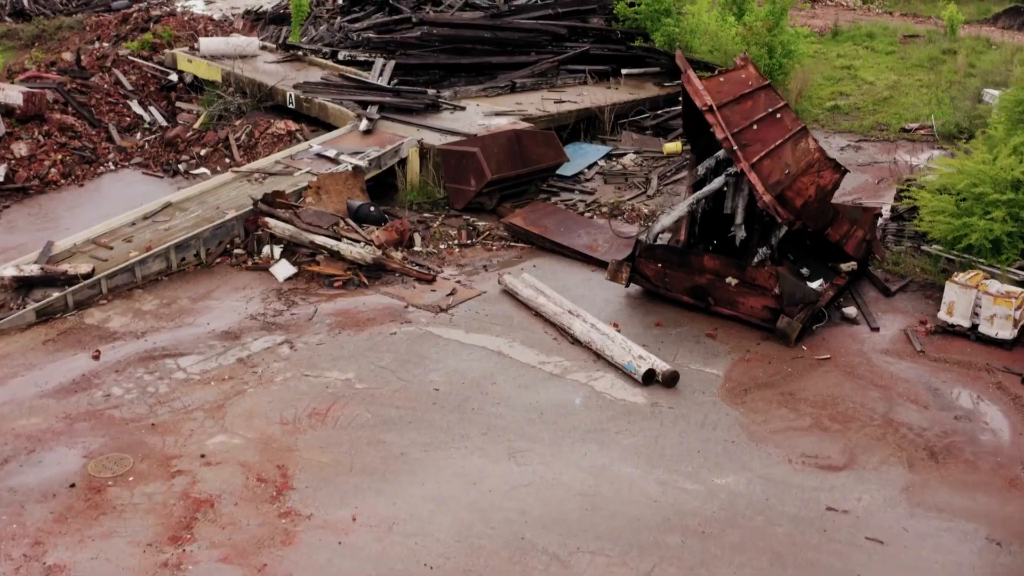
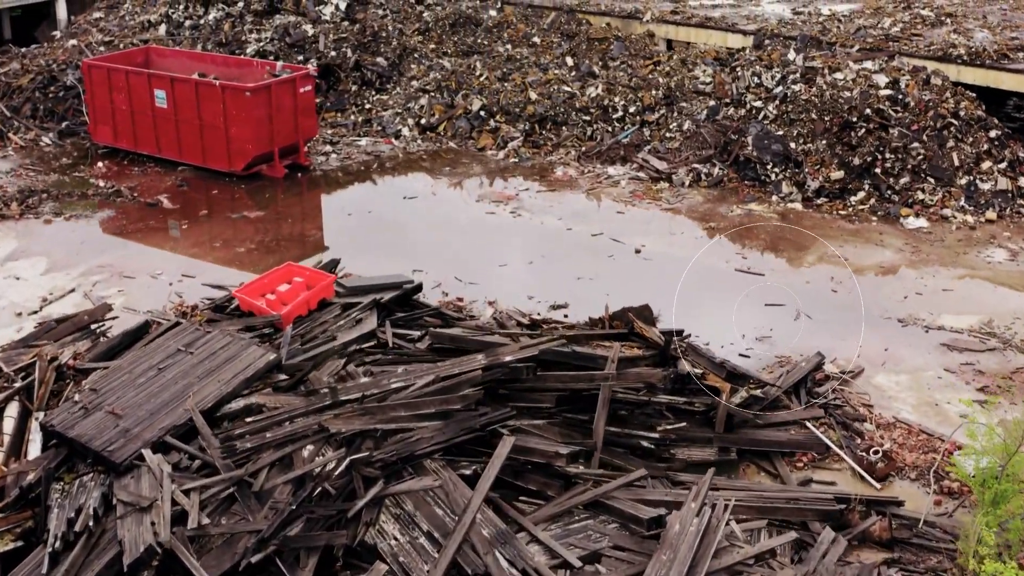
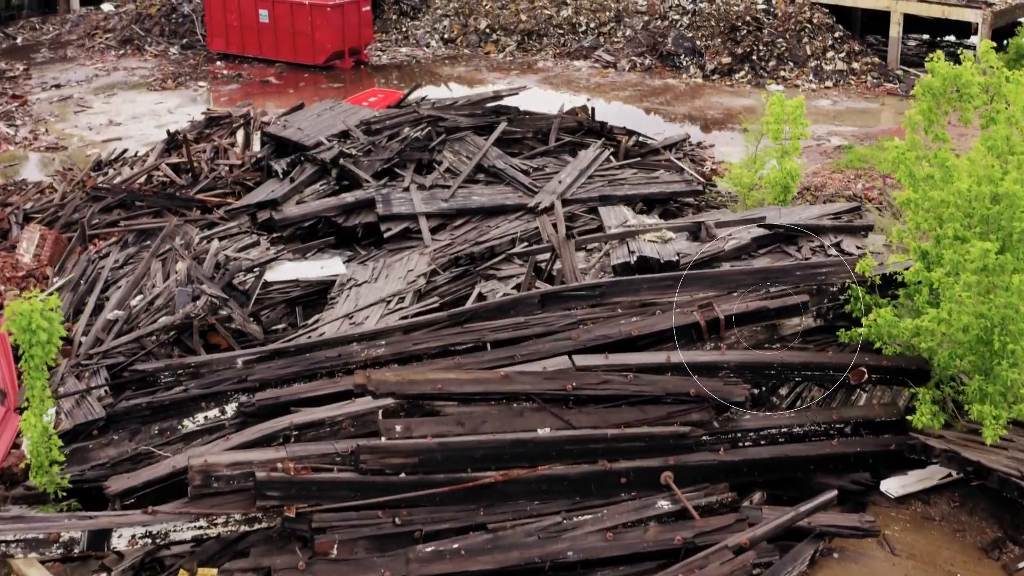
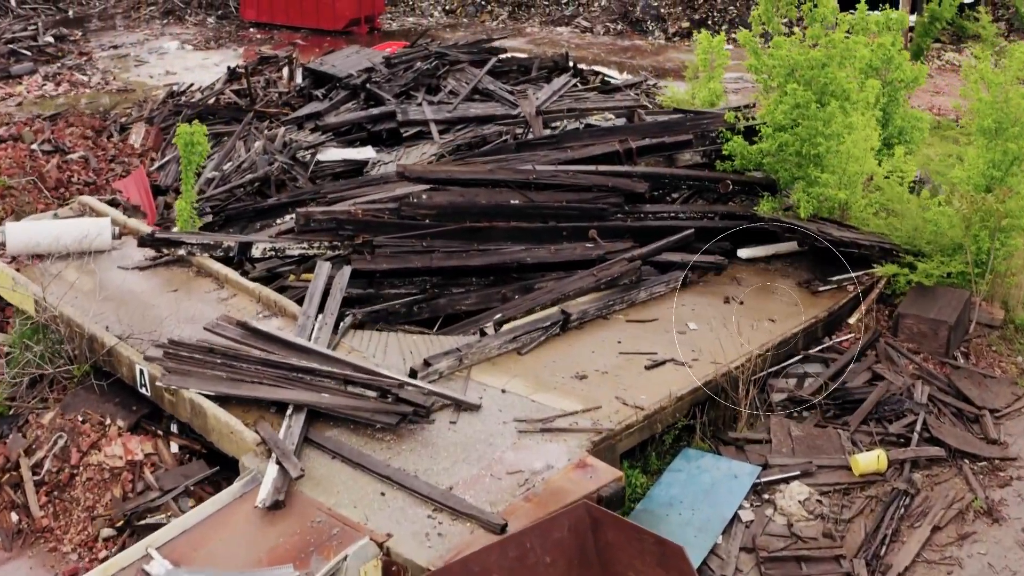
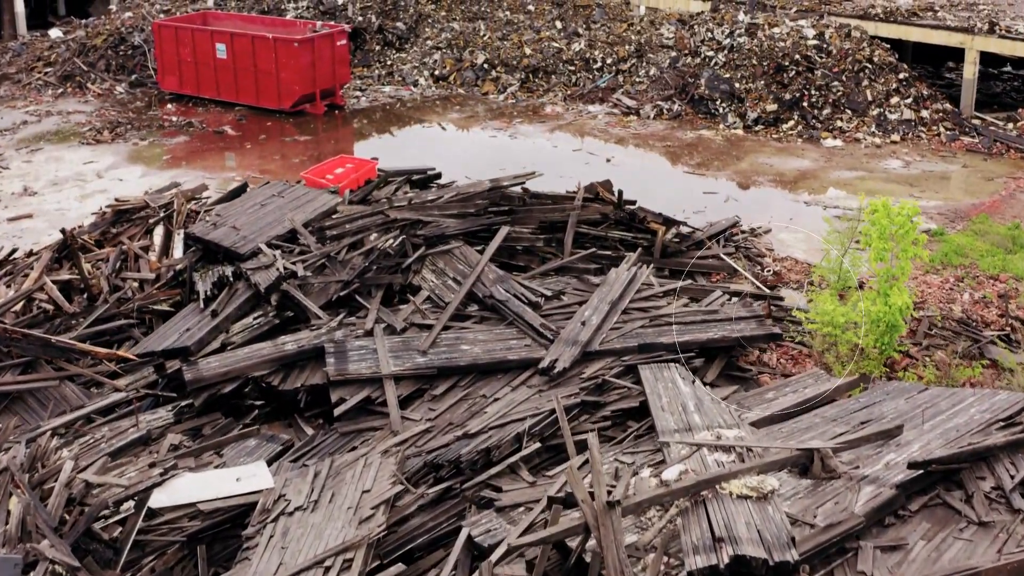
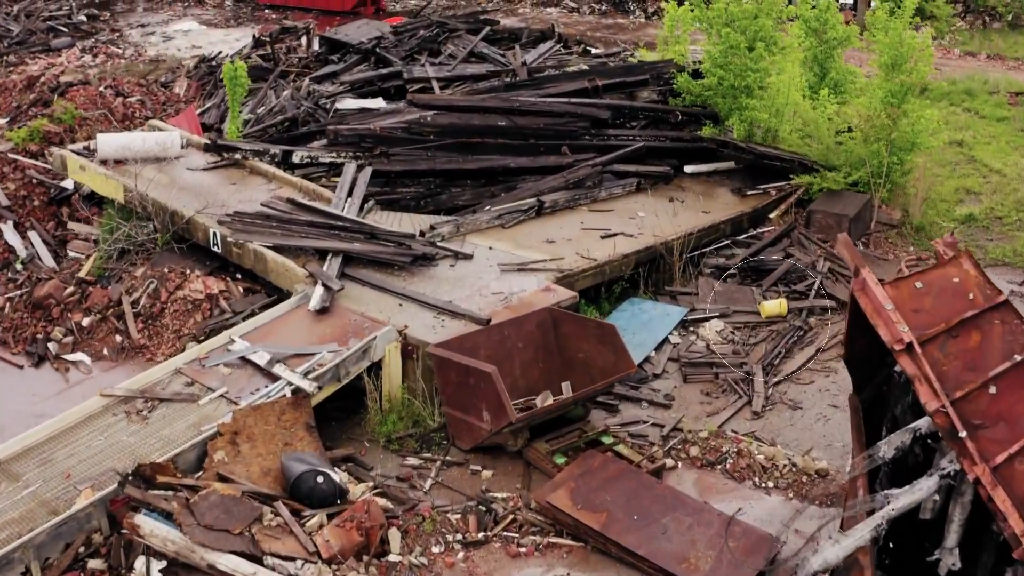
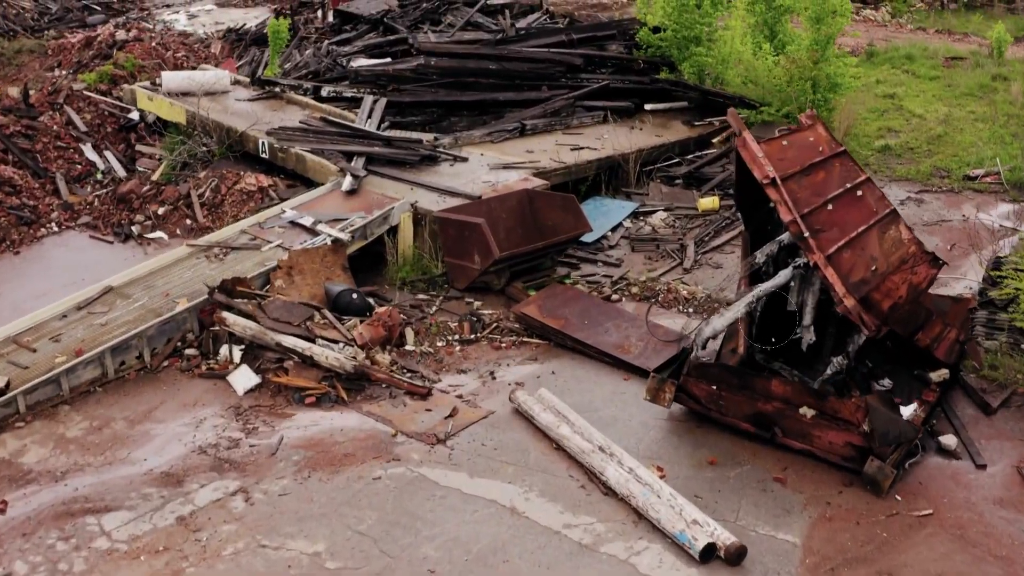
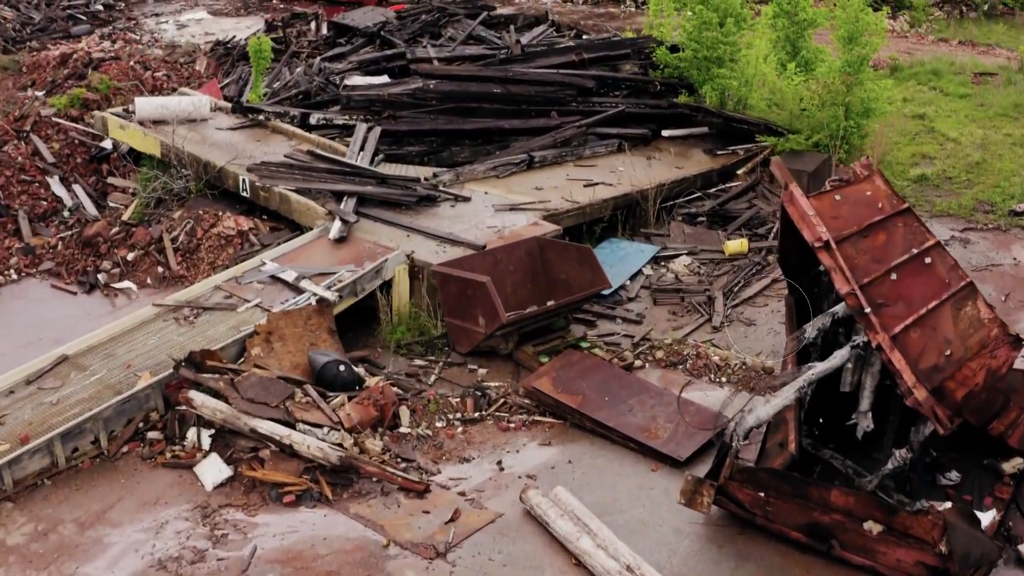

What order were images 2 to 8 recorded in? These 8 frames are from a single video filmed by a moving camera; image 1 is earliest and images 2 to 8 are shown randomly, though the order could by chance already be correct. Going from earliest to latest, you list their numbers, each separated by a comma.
7, 8, 6, 4, 3, 5, 2
